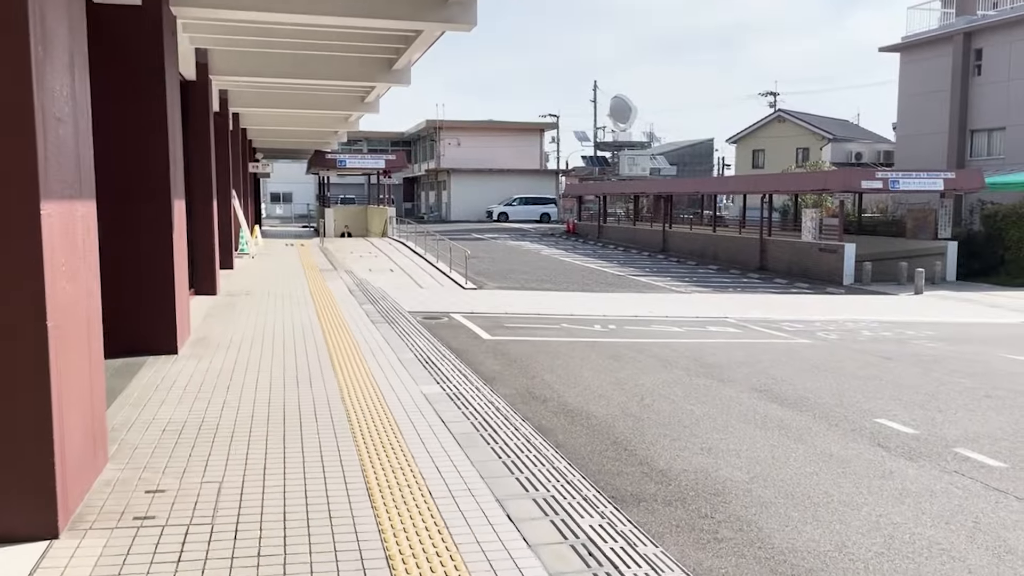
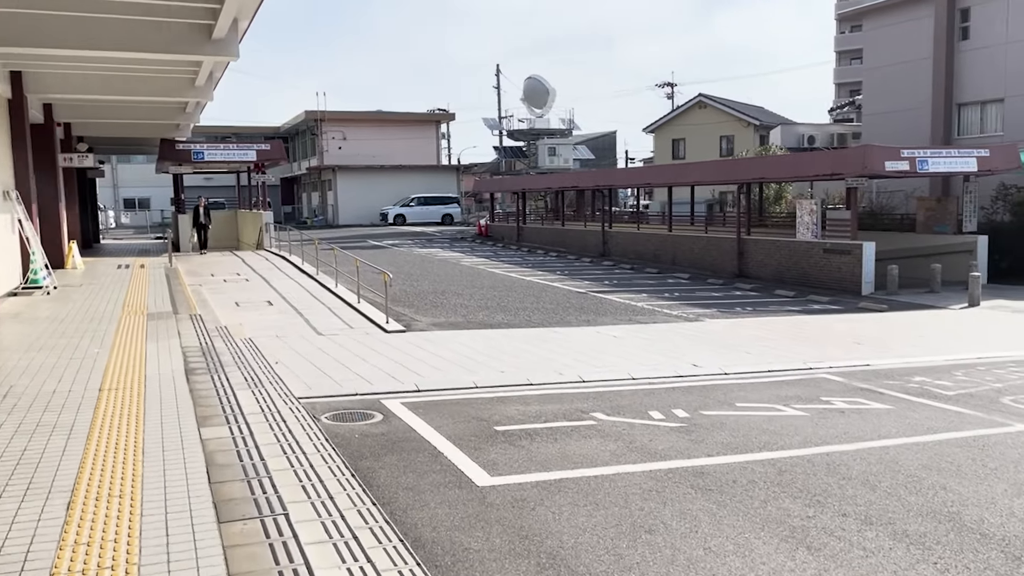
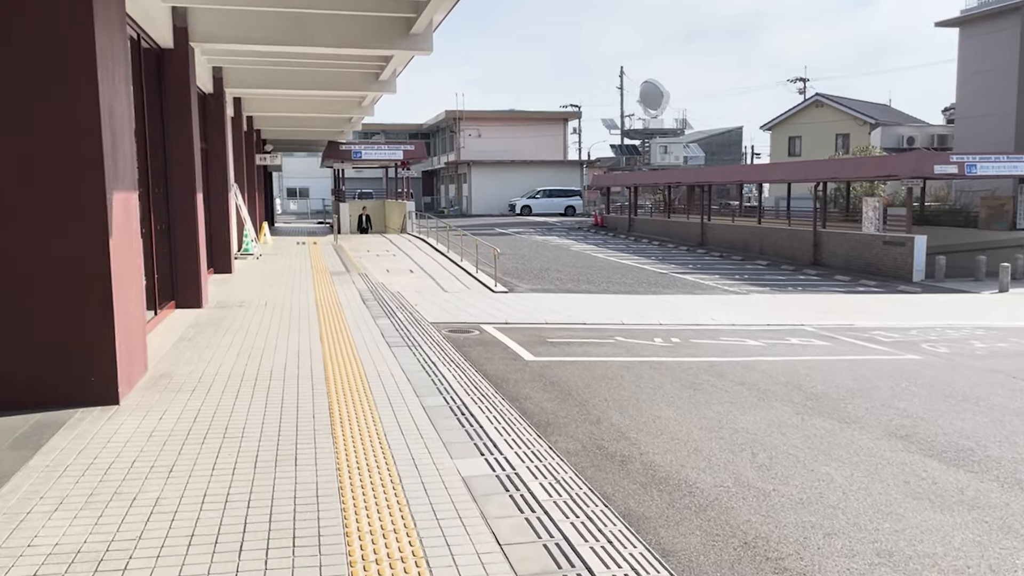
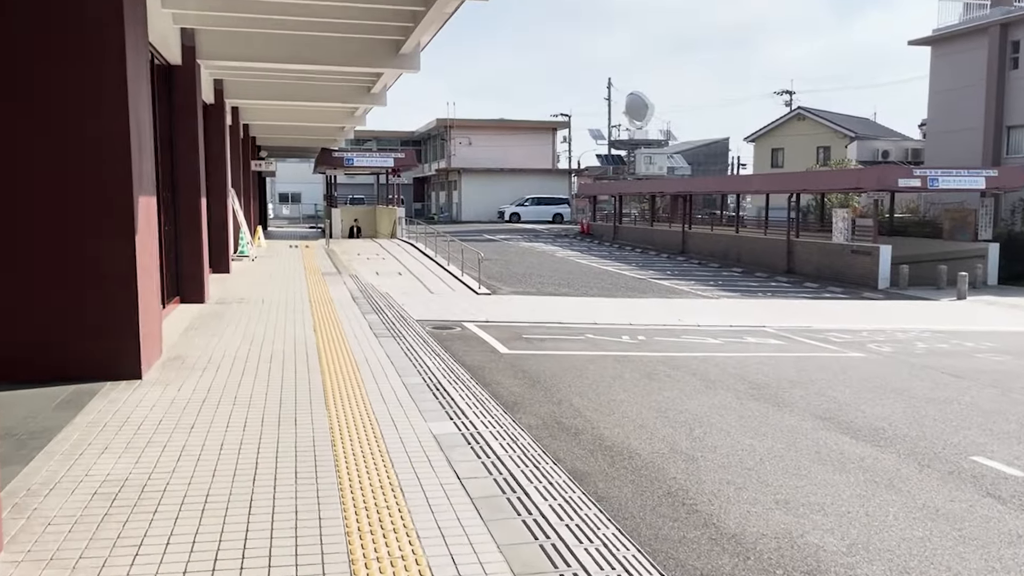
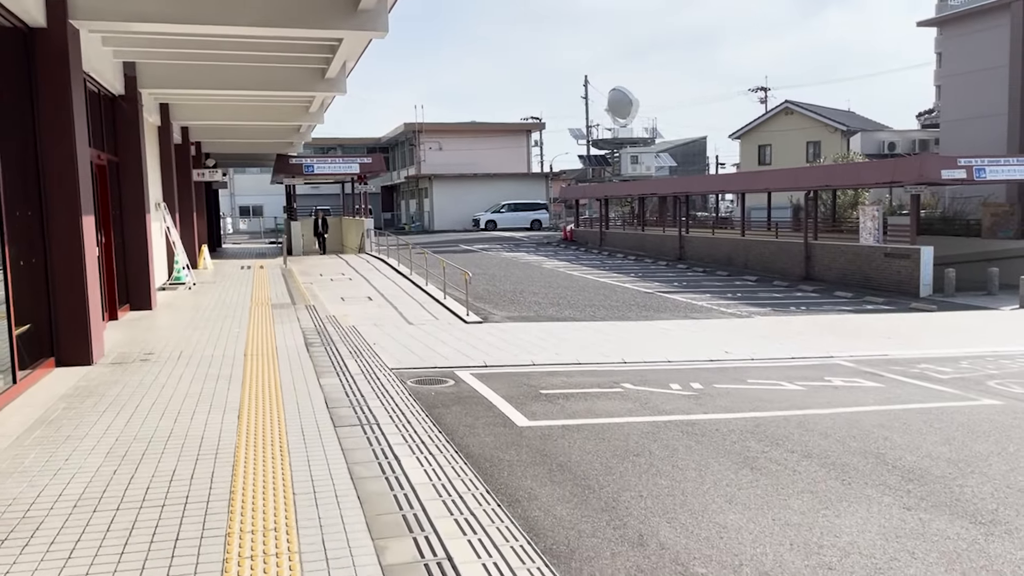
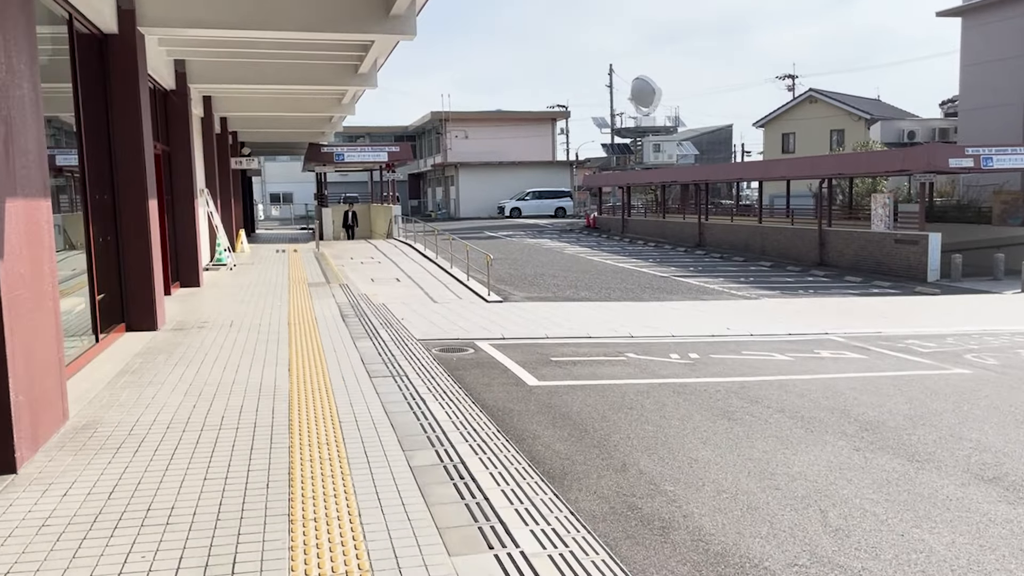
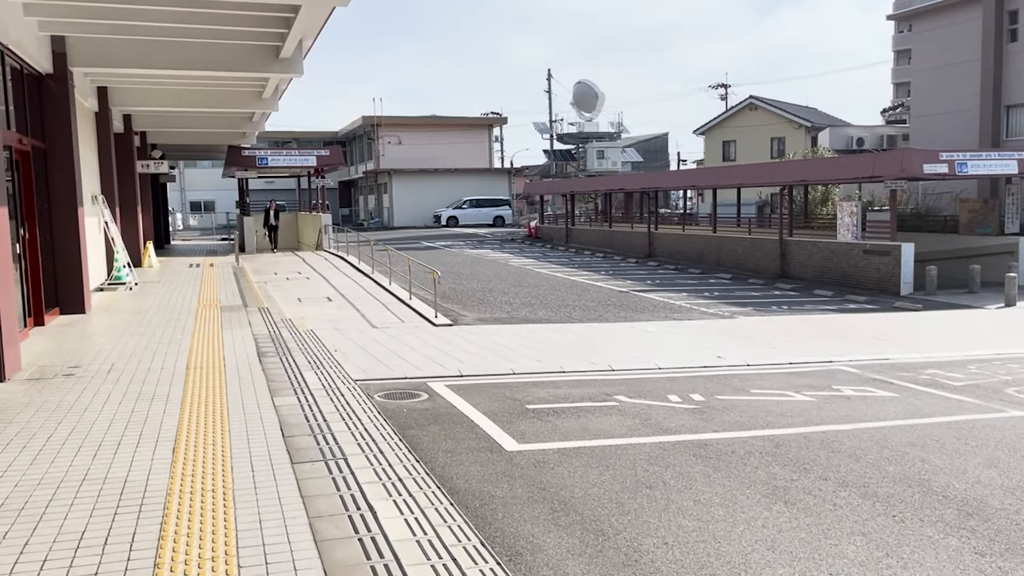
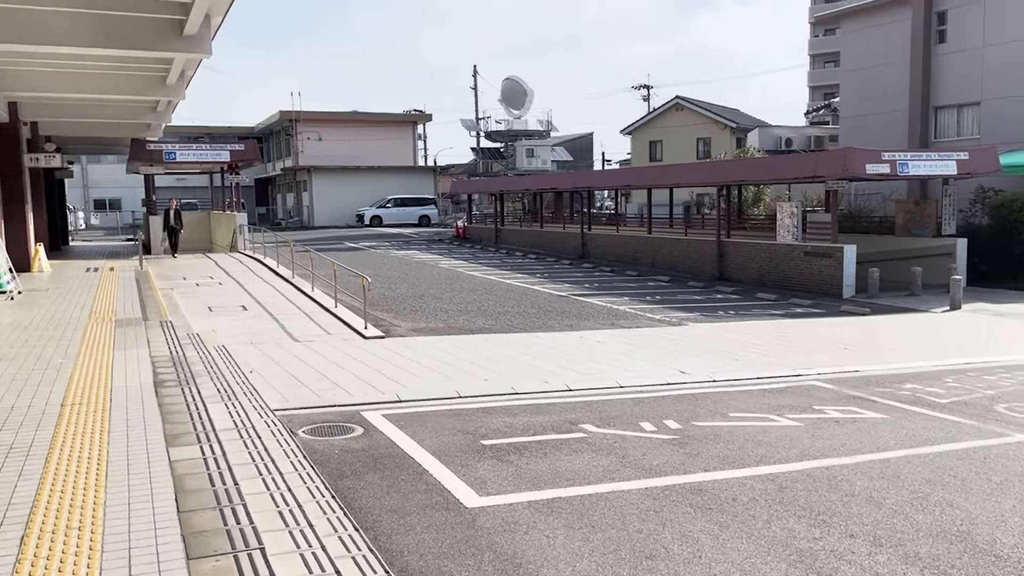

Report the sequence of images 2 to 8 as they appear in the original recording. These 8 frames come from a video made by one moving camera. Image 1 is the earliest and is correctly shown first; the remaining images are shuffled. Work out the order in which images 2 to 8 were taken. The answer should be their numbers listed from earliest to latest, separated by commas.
4, 3, 6, 5, 7, 2, 8
